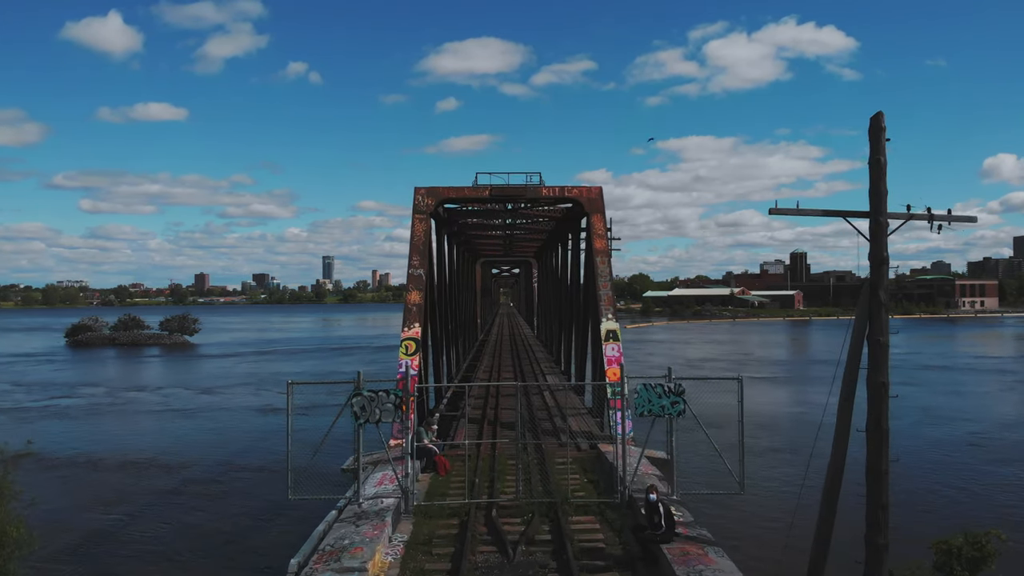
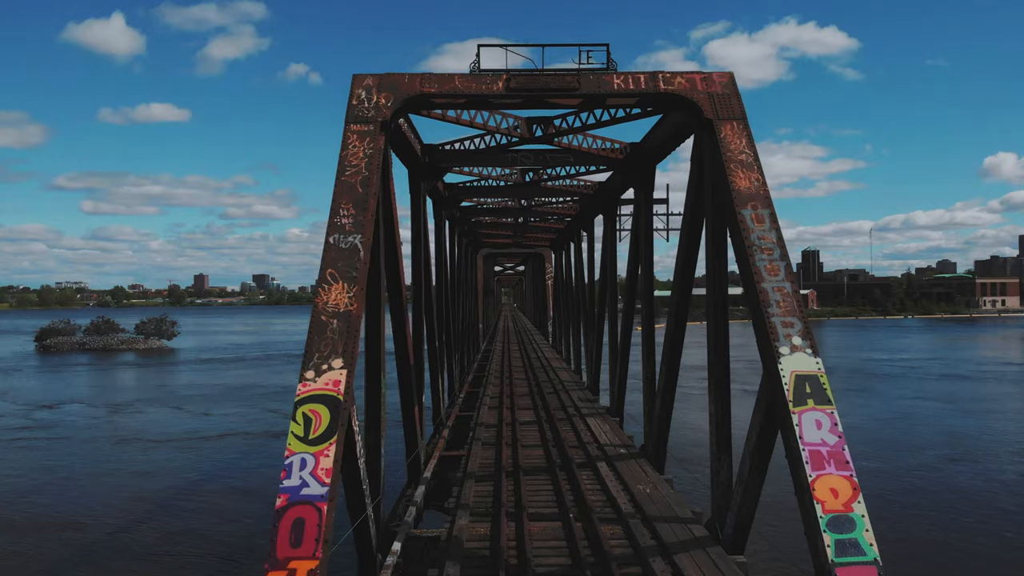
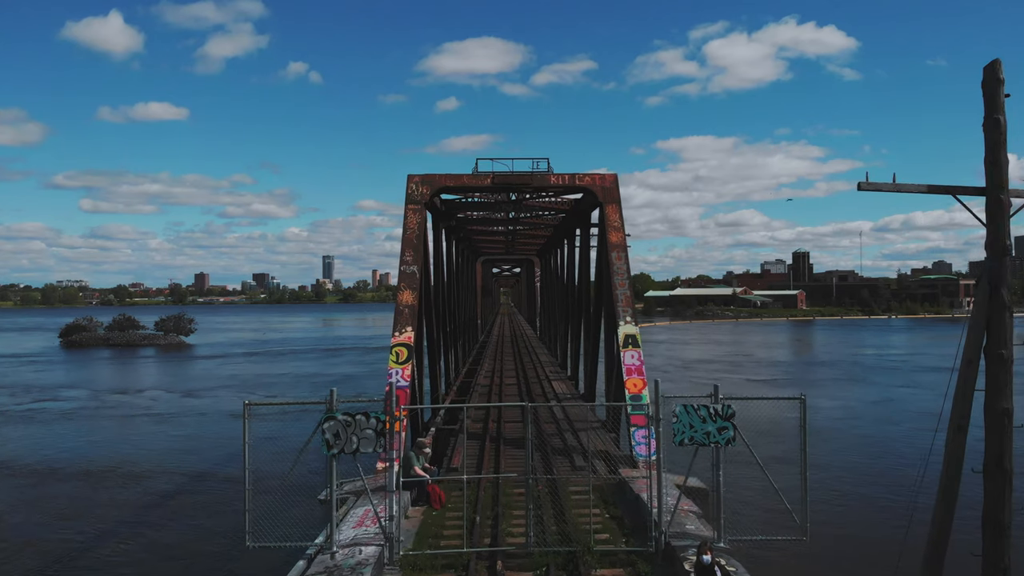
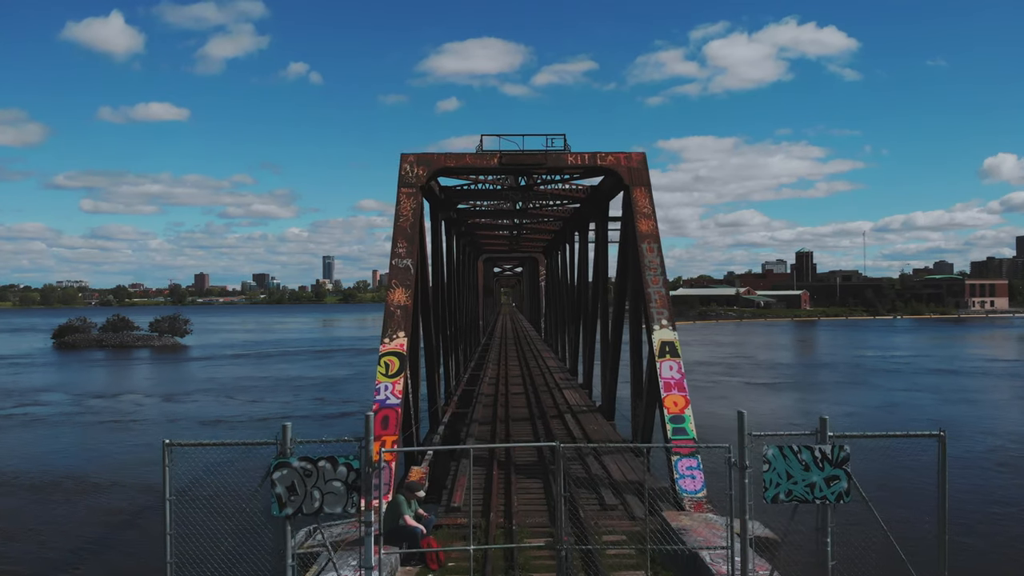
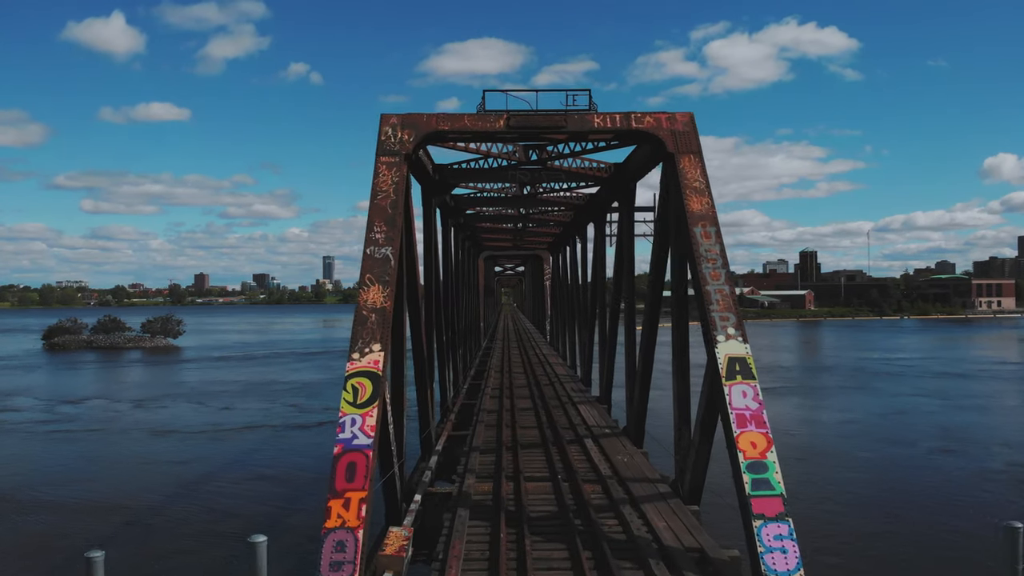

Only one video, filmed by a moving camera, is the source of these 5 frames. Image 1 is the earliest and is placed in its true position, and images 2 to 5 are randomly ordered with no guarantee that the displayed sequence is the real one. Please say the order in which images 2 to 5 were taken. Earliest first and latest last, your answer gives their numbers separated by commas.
3, 4, 5, 2
